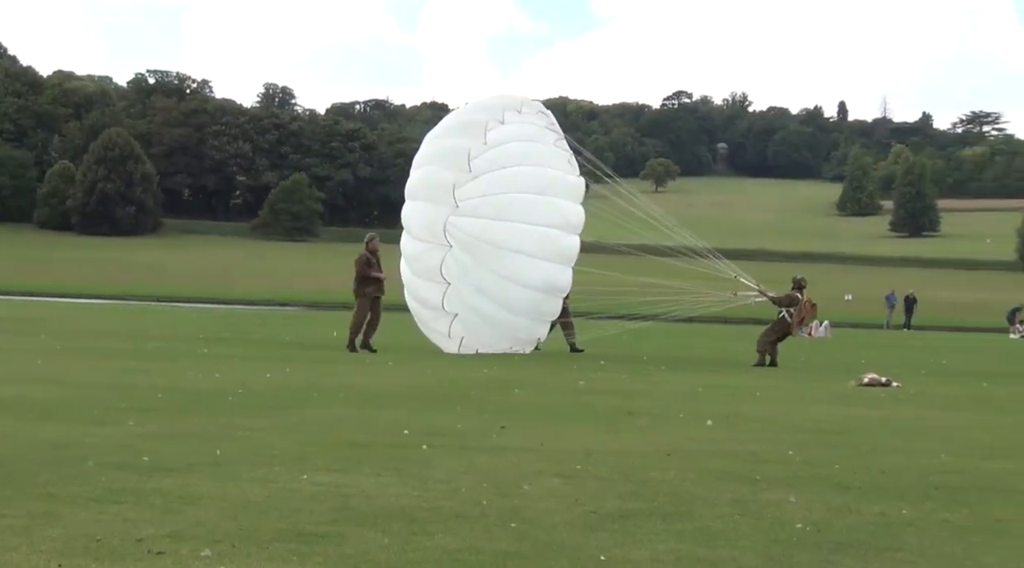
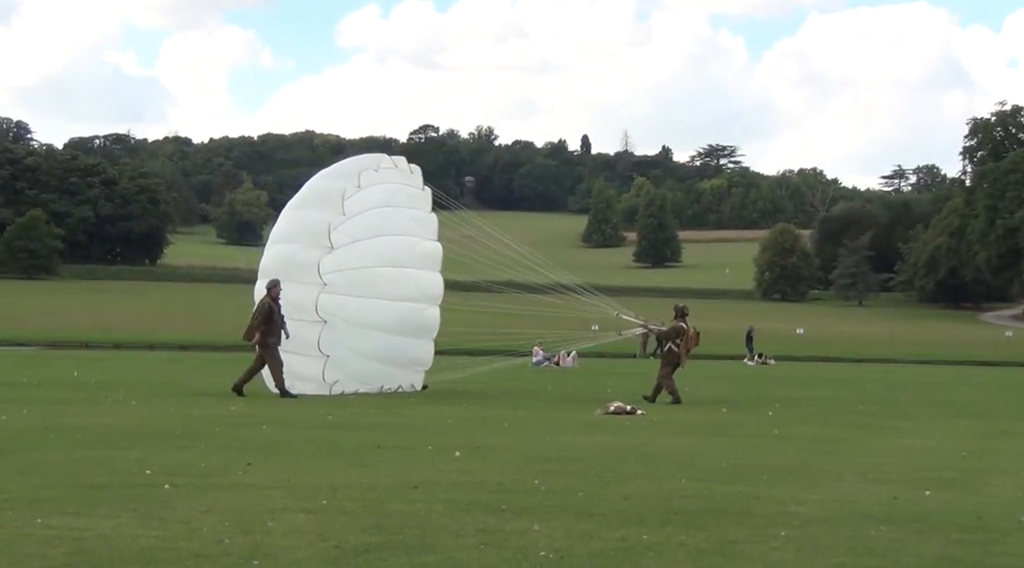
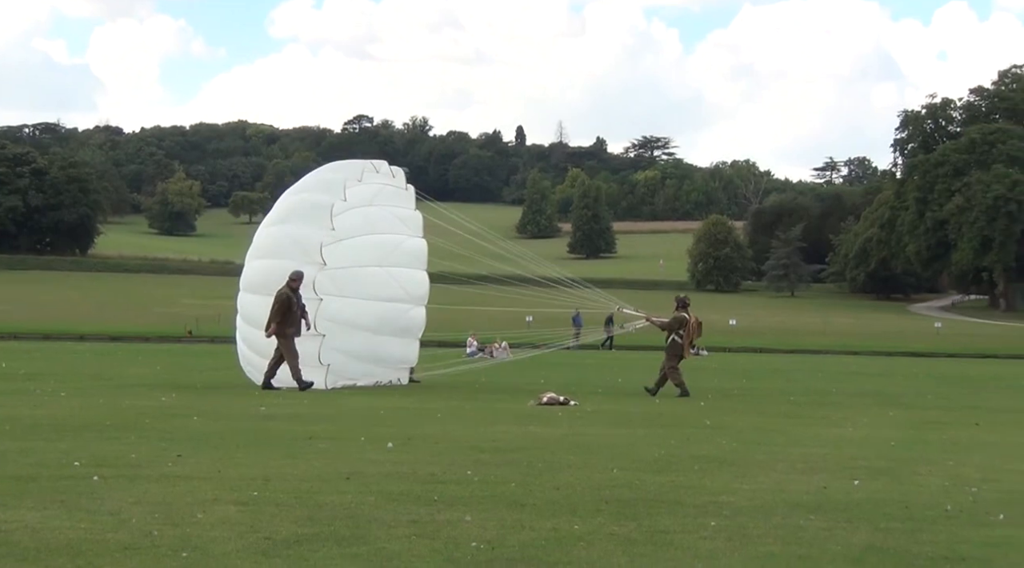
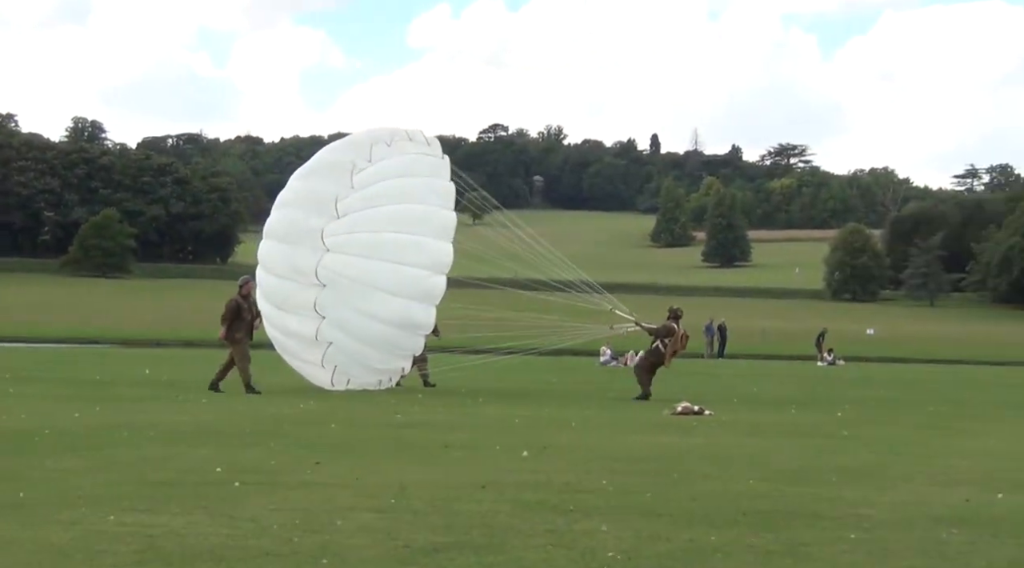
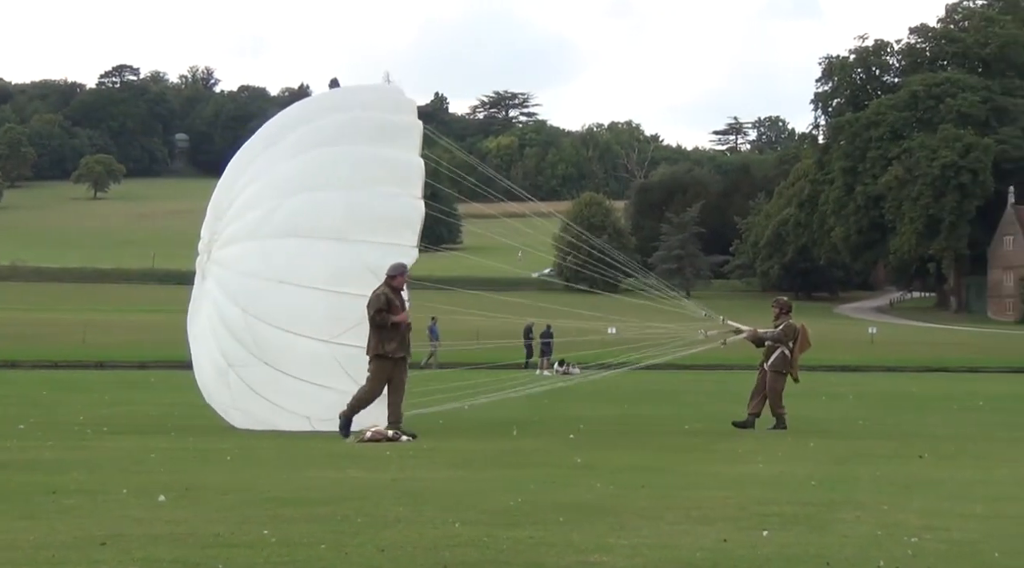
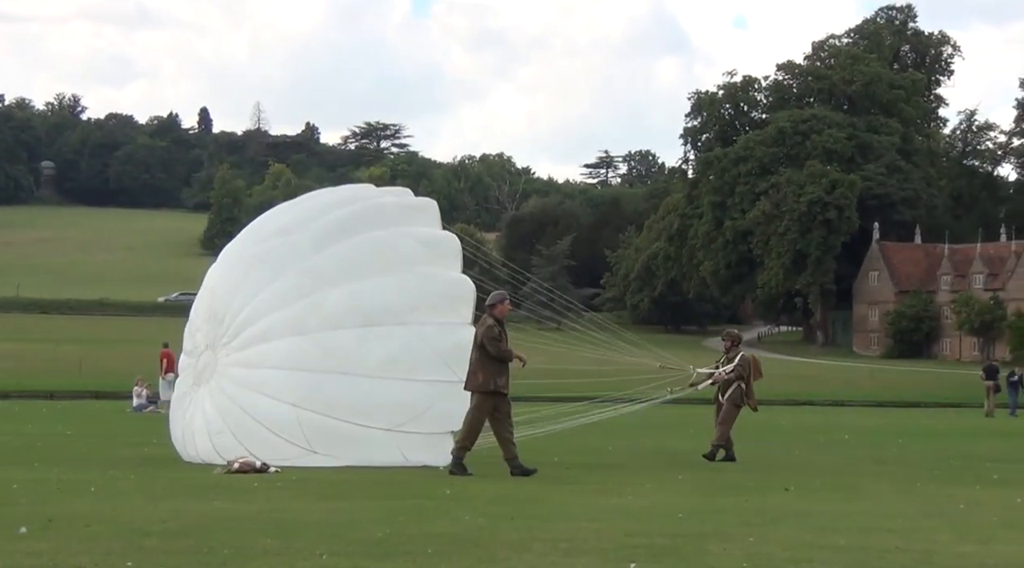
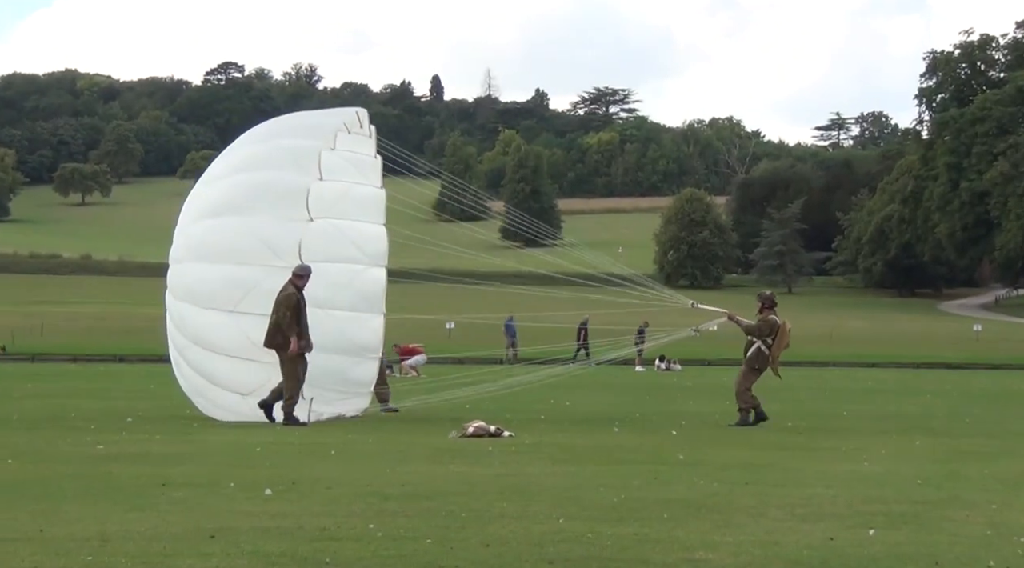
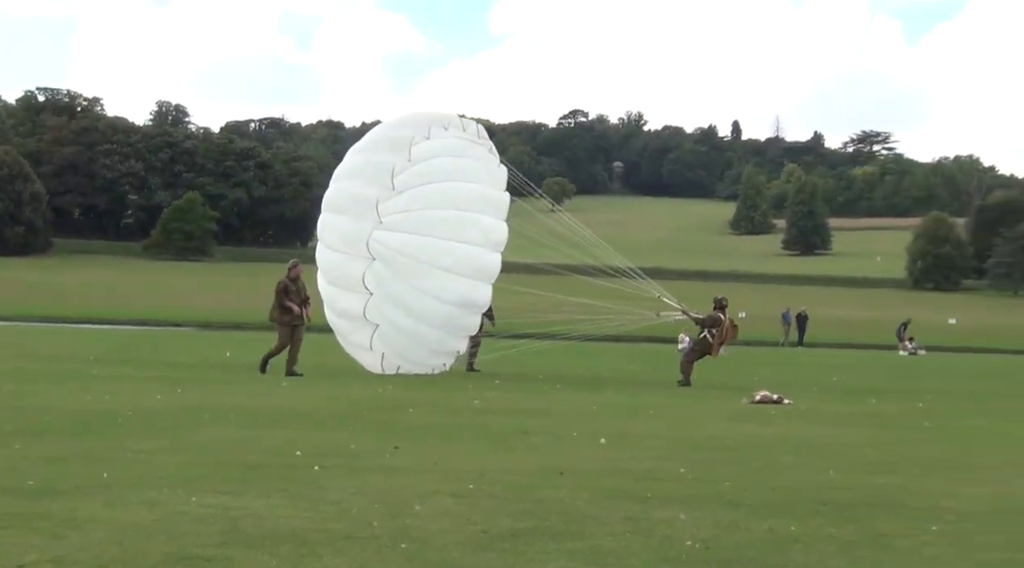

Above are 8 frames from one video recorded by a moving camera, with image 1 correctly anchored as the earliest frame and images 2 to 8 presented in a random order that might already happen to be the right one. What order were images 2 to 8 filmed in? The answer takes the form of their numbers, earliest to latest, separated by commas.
8, 4, 2, 3, 7, 5, 6
